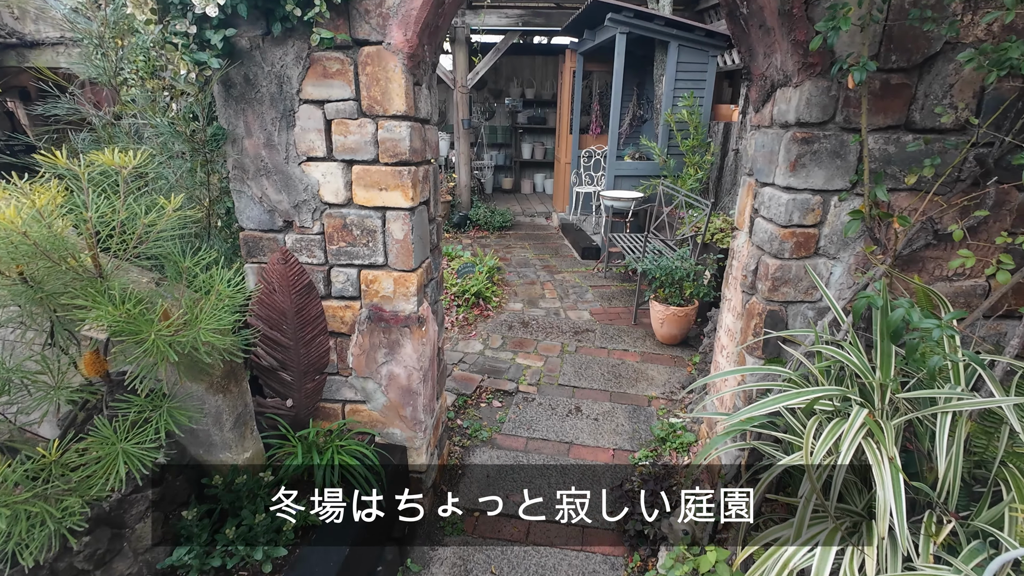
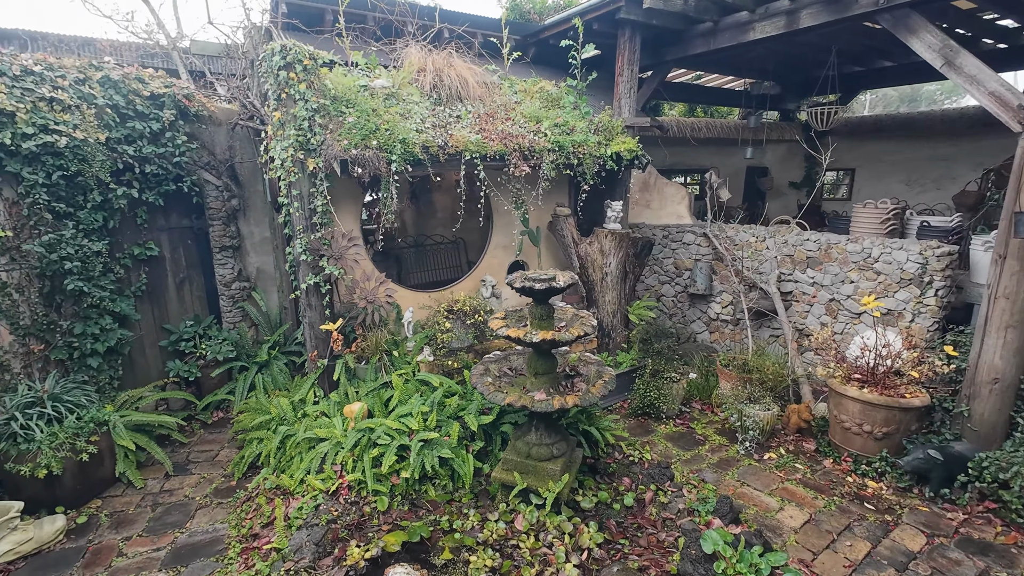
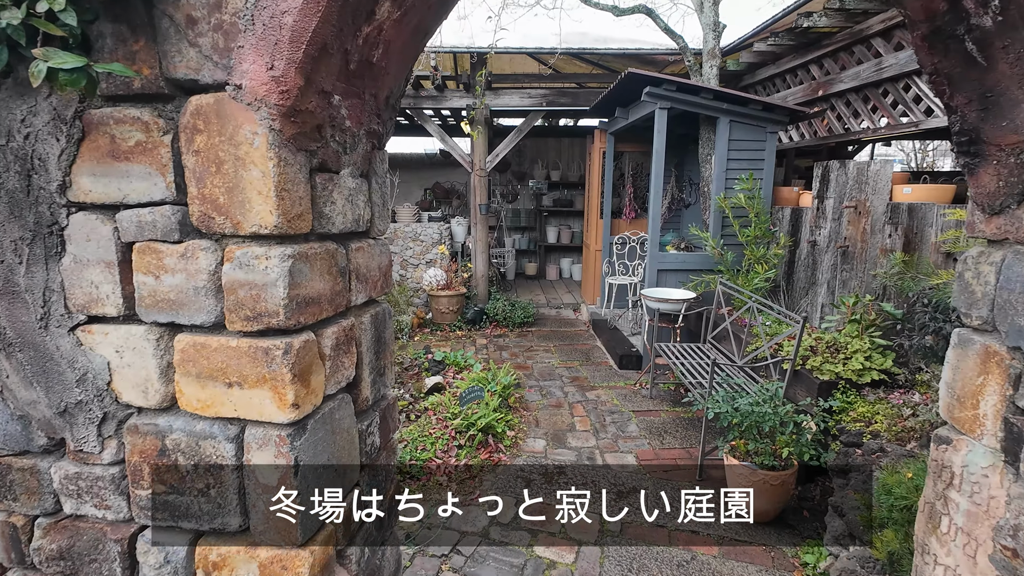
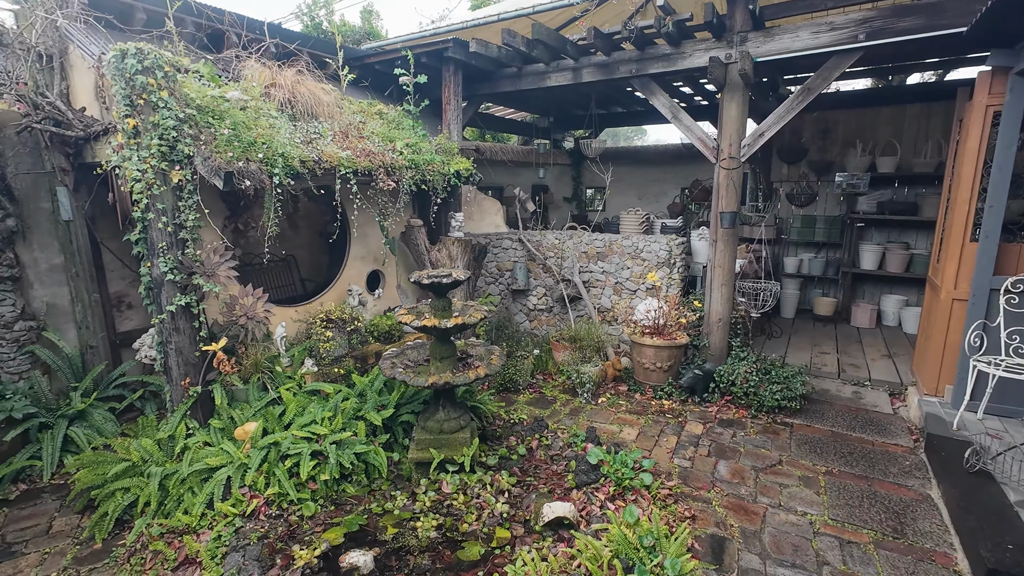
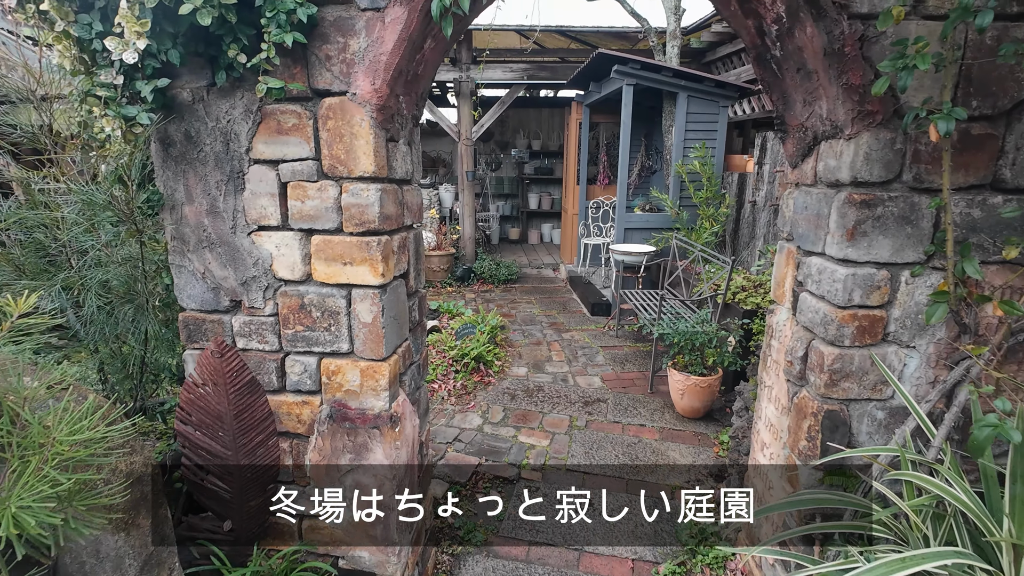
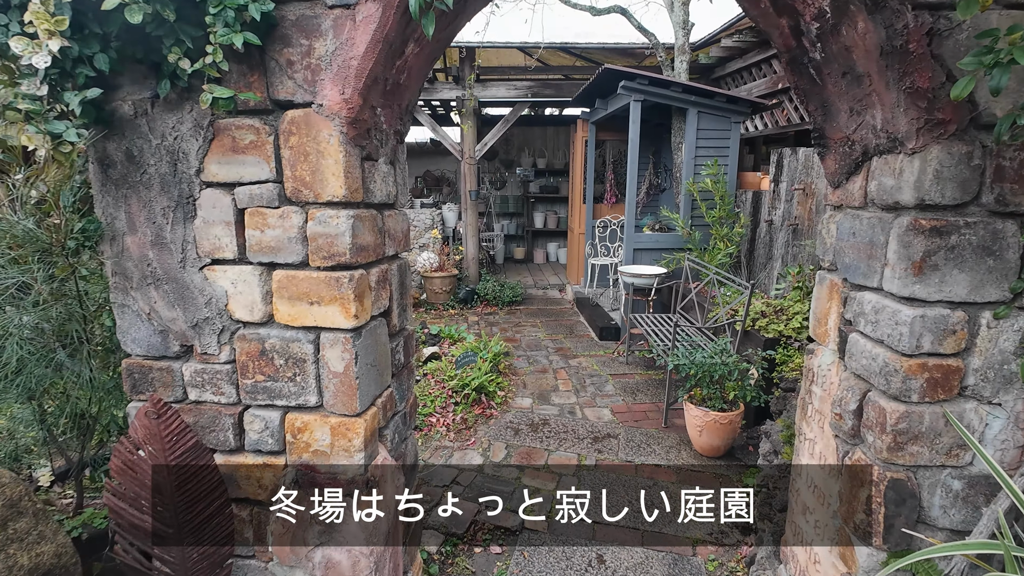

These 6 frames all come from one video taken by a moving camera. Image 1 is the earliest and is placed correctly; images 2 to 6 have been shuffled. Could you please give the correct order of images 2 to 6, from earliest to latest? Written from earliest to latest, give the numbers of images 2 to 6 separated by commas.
5, 6, 3, 4, 2
